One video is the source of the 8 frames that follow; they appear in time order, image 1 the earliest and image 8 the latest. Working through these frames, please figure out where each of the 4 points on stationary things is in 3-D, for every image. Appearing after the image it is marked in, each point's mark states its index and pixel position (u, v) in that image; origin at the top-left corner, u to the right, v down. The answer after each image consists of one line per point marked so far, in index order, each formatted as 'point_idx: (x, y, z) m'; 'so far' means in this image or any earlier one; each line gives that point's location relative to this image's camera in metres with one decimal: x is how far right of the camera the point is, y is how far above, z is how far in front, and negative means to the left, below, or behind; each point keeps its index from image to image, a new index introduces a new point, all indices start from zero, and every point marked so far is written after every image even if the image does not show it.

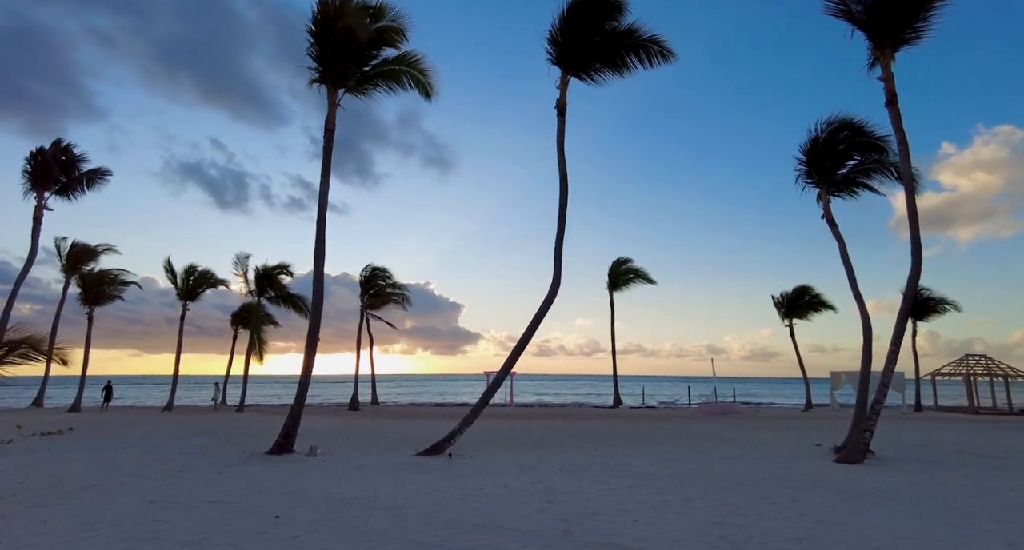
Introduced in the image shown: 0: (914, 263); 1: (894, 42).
0: (+7.0, +0.2, +10.0) m
1: (+7.0, +4.3, +10.6) m
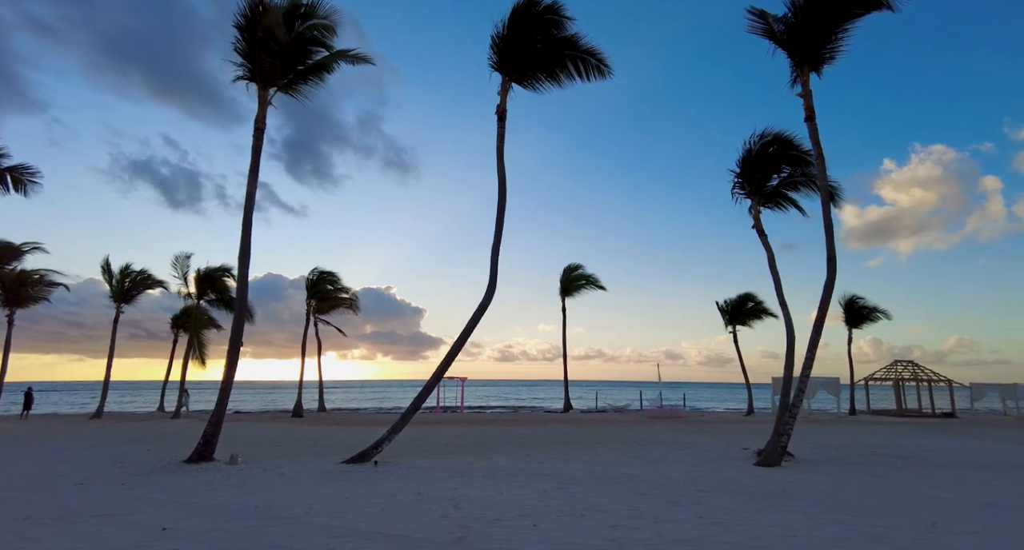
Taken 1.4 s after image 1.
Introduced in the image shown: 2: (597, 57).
0: (+5.8, 0.0, +10.5) m
1: (+5.8, +4.2, +11.1) m
2: (+1.9, +4.8, +12.7) m
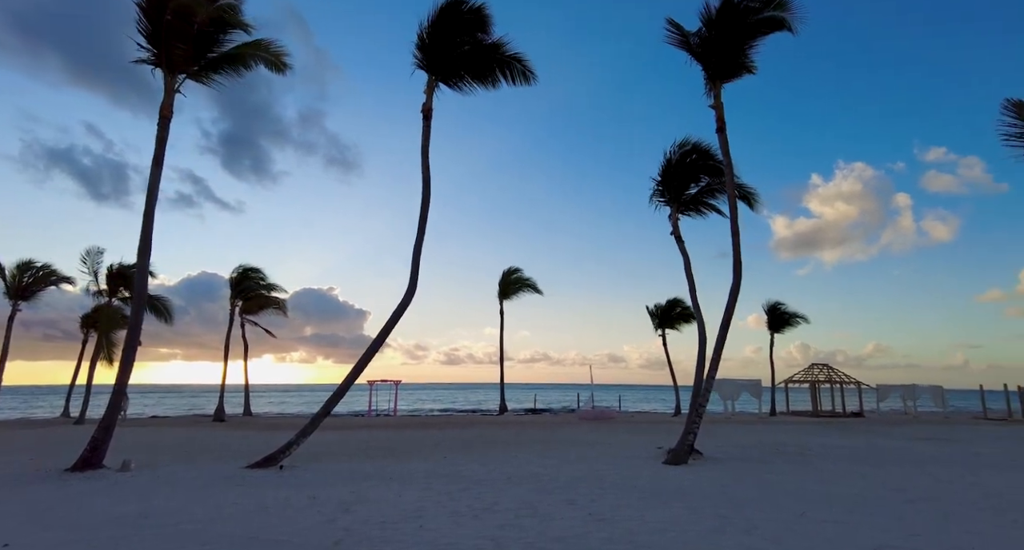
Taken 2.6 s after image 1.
0: (+4.3, -0.1, +11.0) m
1: (+4.3, +4.0, +11.7) m
2: (+0.2, +4.8, +12.8) m
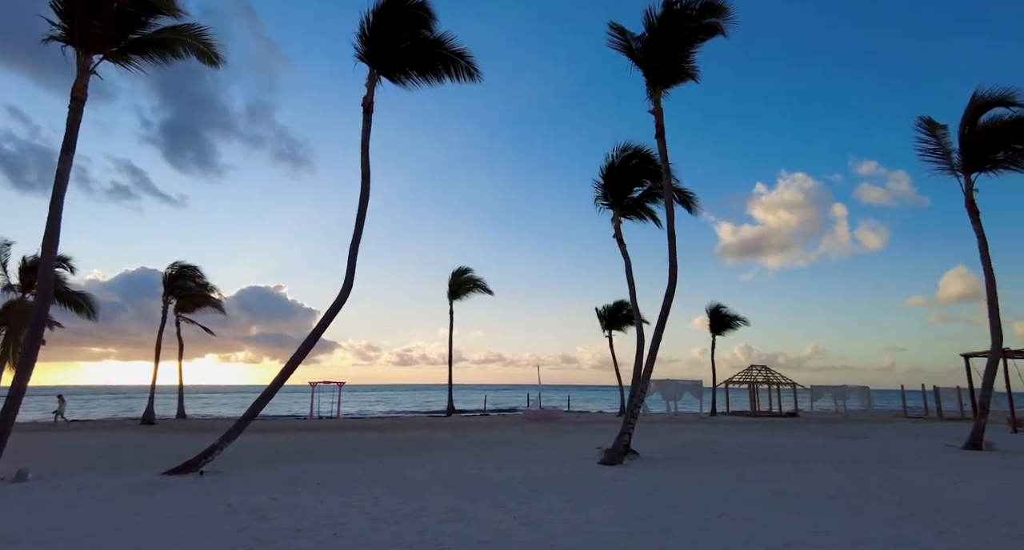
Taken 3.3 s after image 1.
0: (+3.1, -0.1, +11.2) m
1: (+3.1, +4.0, +11.9) m
2: (-1.0, +4.8, +12.6) m
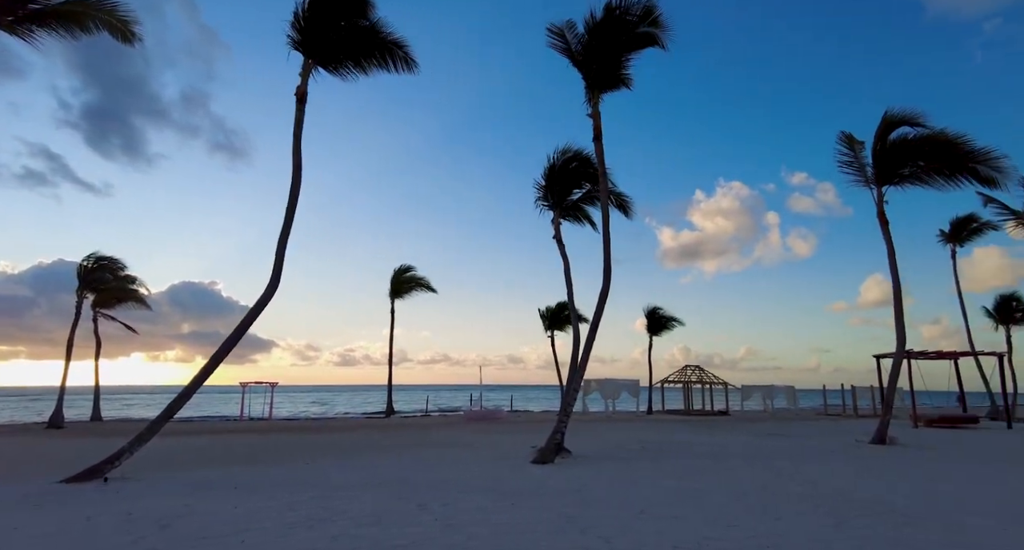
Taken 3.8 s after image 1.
0: (+1.9, -0.2, +11.4) m
1: (+1.9, +4.0, +12.1) m
2: (-2.3, +4.8, +12.4) m
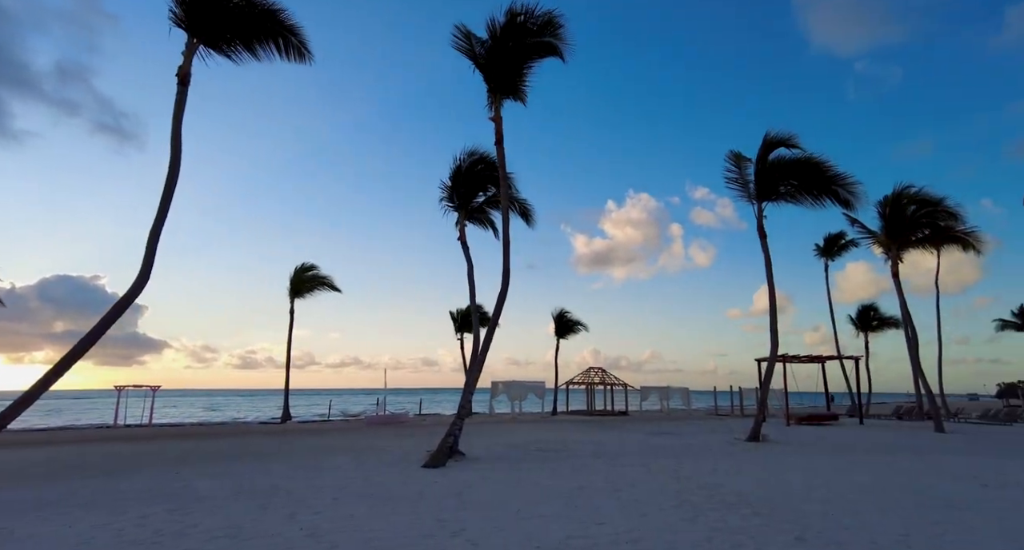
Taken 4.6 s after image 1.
0: (-0.2, -0.2, +11.5) m
1: (-0.2, +3.9, +12.1) m
2: (-4.3, +4.9, +11.9) m
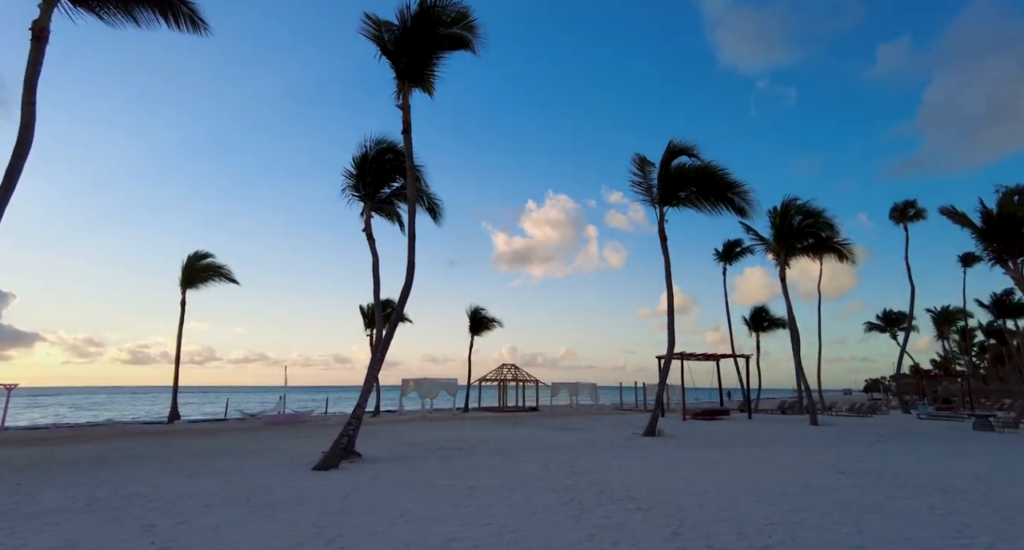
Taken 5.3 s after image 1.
0: (-2.0, -0.1, +11.1) m
1: (-2.0, +4.0, +11.8) m
2: (-6.1, +5.1, +10.9) m
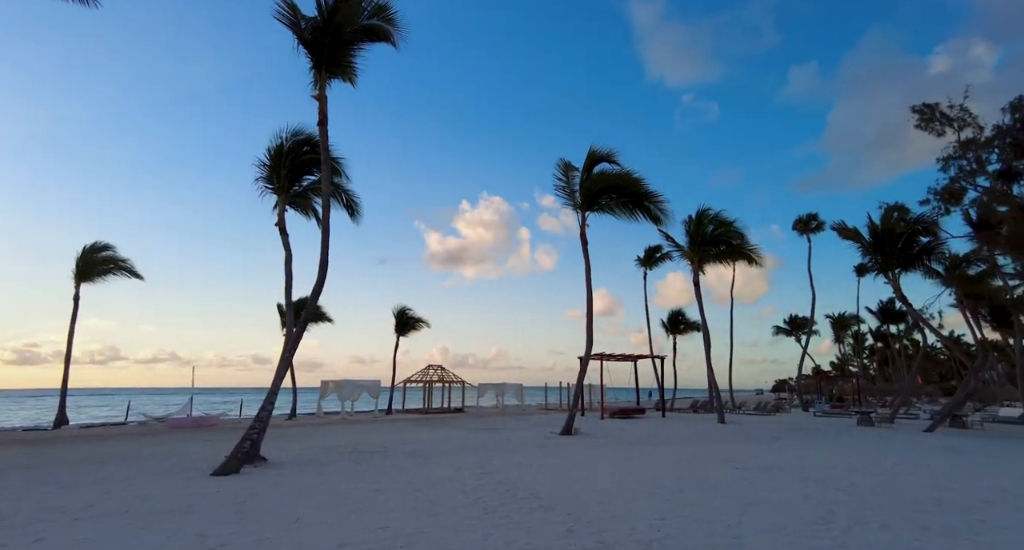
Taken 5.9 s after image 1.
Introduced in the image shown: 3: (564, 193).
0: (-3.6, 0.0, +10.7) m
1: (-3.6, +4.1, +11.4) m
2: (-7.5, +5.2, +10.0) m
3: (+1.5, +2.5, +17.3) m
